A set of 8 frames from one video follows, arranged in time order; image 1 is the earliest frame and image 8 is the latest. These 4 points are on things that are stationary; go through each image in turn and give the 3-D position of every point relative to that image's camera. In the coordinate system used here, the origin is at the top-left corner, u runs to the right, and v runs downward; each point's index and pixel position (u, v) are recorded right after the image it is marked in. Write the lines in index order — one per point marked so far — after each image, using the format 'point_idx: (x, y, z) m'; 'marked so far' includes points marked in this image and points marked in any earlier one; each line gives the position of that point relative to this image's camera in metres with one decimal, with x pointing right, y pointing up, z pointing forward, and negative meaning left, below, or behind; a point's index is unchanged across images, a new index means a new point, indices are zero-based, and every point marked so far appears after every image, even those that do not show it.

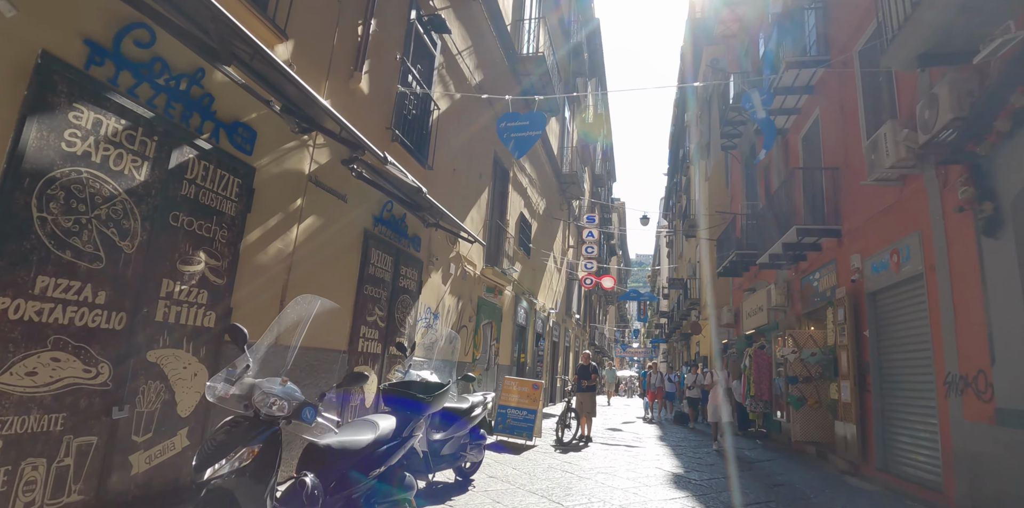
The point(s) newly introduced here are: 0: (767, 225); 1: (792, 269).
0: (+5.7, +0.7, +12.3) m
1: (+5.5, -0.3, +10.8) m
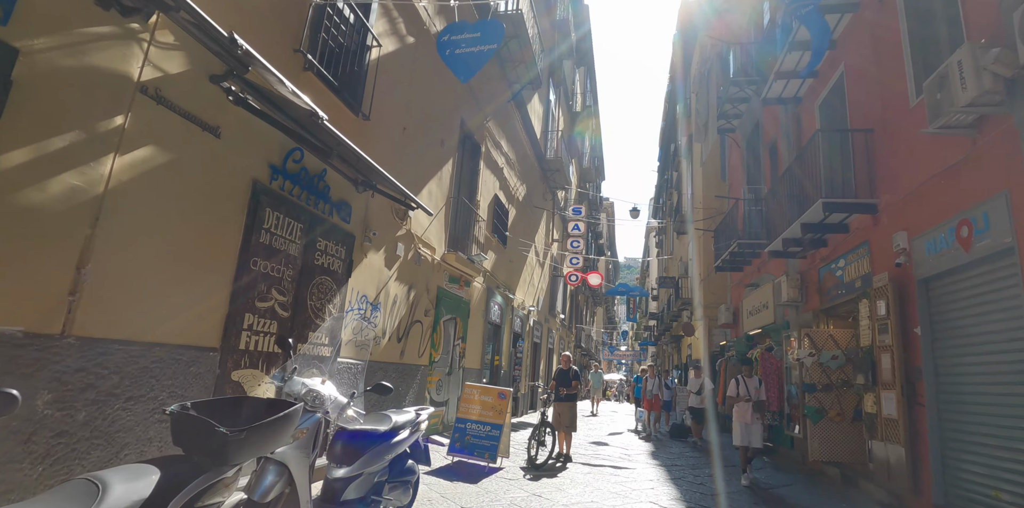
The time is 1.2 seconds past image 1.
0: (+5.1, +0.9, +10.8) m
1: (+4.9, -0.1, +9.2) m
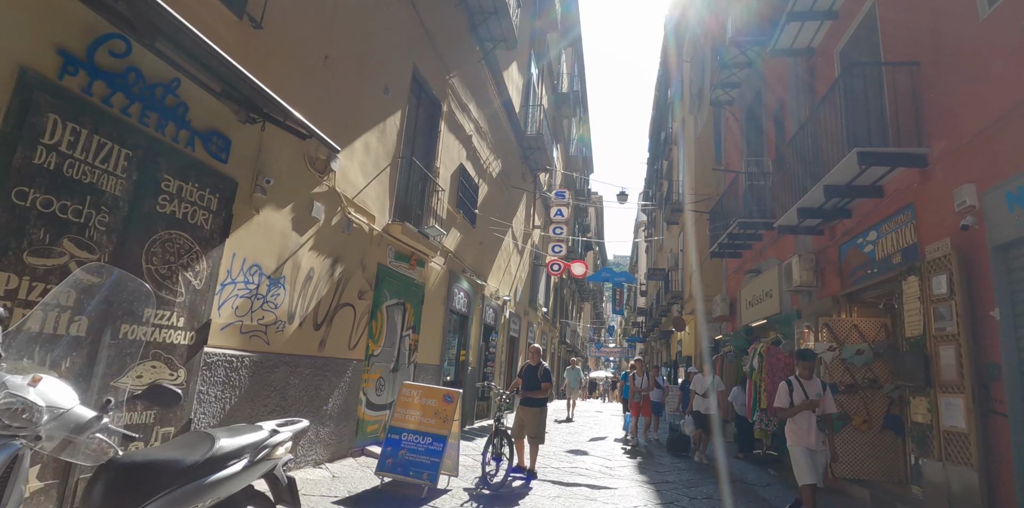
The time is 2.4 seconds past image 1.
0: (+4.6, +1.2, +9.3) m
1: (+4.4, +0.3, +7.7) m
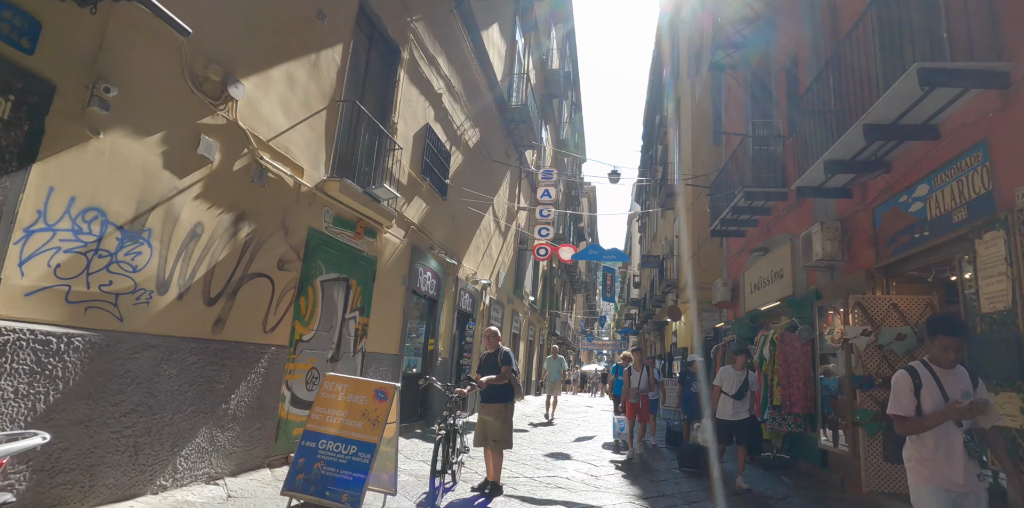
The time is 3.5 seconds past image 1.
0: (+4.1, +1.6, +8.0) m
1: (+4.0, +0.7, +6.4) m
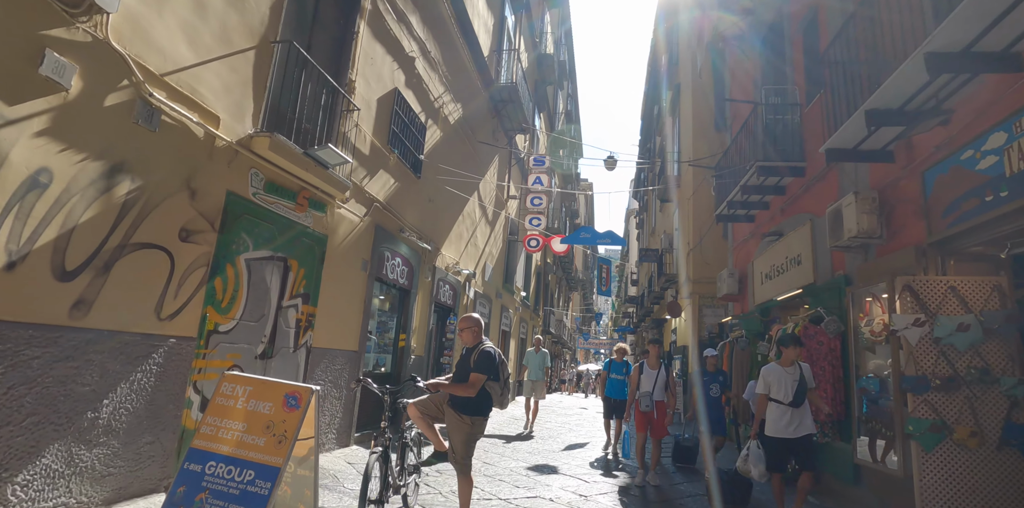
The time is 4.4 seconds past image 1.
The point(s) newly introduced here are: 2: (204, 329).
0: (+3.9, +1.9, +6.9) m
1: (+3.7, +0.9, +5.3) m
2: (-2.5, -0.6, +4.4) m
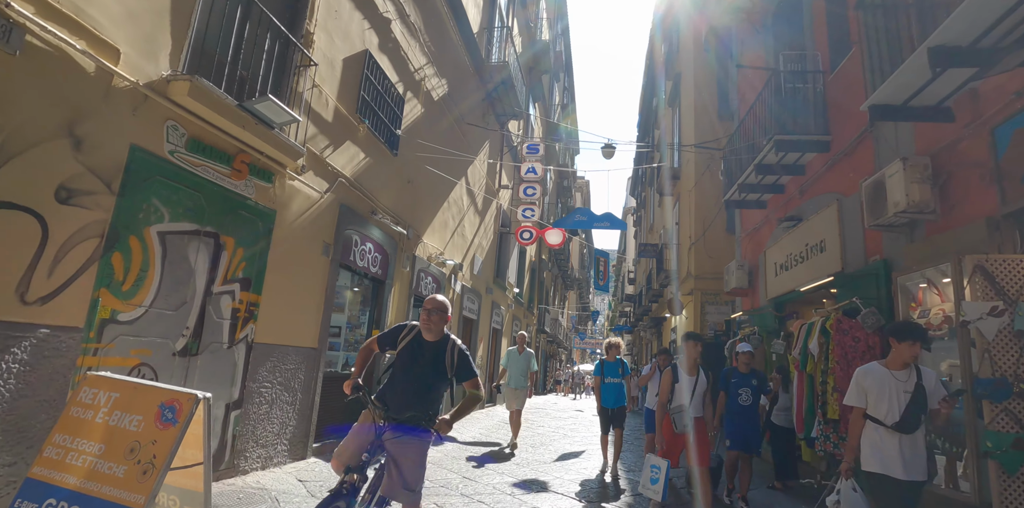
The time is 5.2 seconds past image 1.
0: (+3.7, +2.0, +6.0) m
1: (+3.5, +1.1, +4.4) m
2: (-2.6, -0.4, +3.5) m
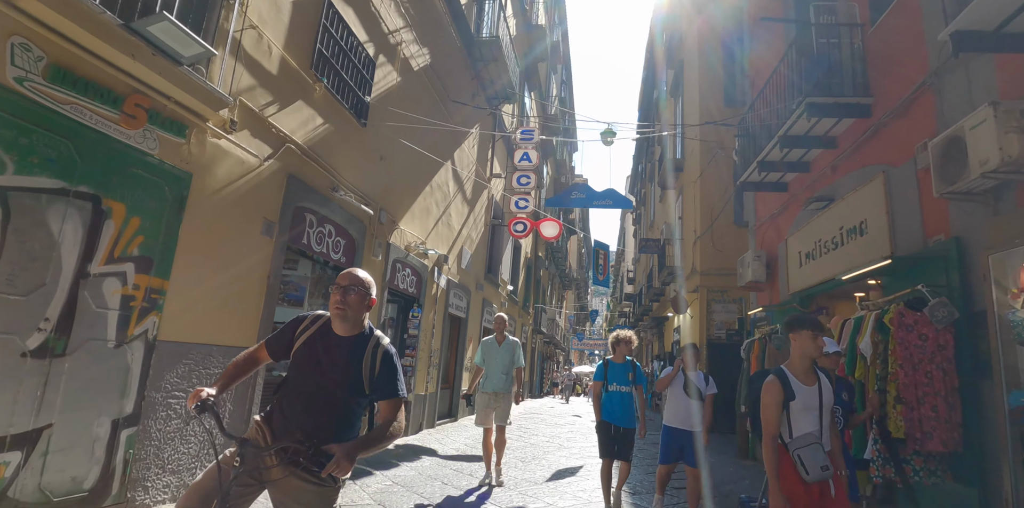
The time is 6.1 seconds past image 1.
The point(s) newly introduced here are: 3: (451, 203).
0: (+3.6, +2.2, +5.0) m
1: (+3.4, +1.3, +3.4) m
2: (-2.8, -0.2, +2.4) m
3: (-1.2, +1.0, +10.6) m
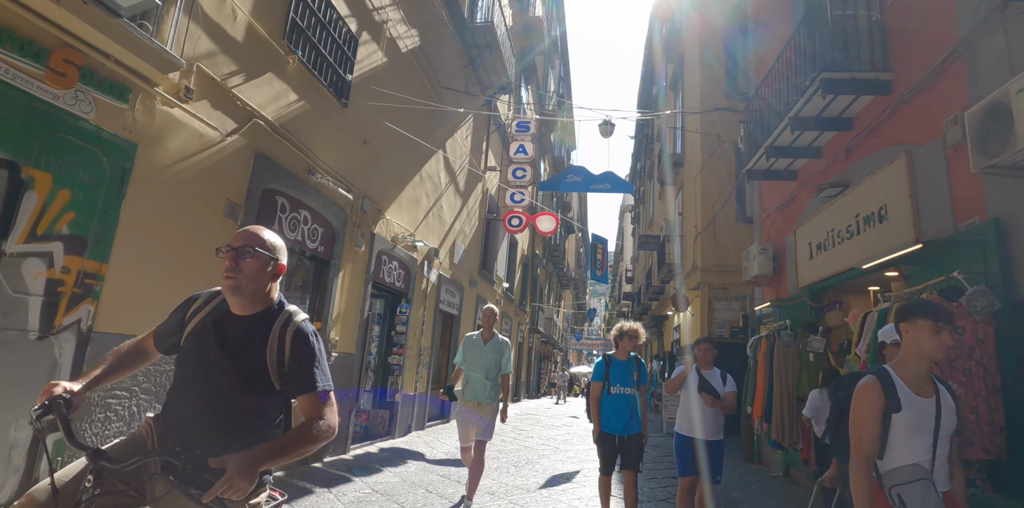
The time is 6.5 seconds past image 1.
0: (+3.5, +2.3, +4.5) m
1: (+3.3, +1.4, +3.0) m
2: (-2.9, -0.1, +2.0) m
3: (-1.3, +1.1, +10.2) m
